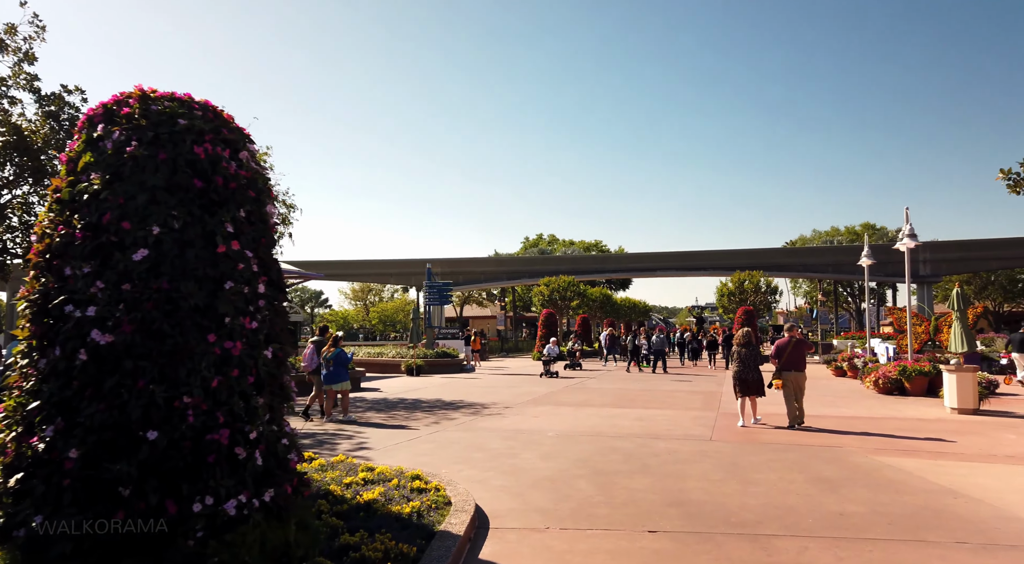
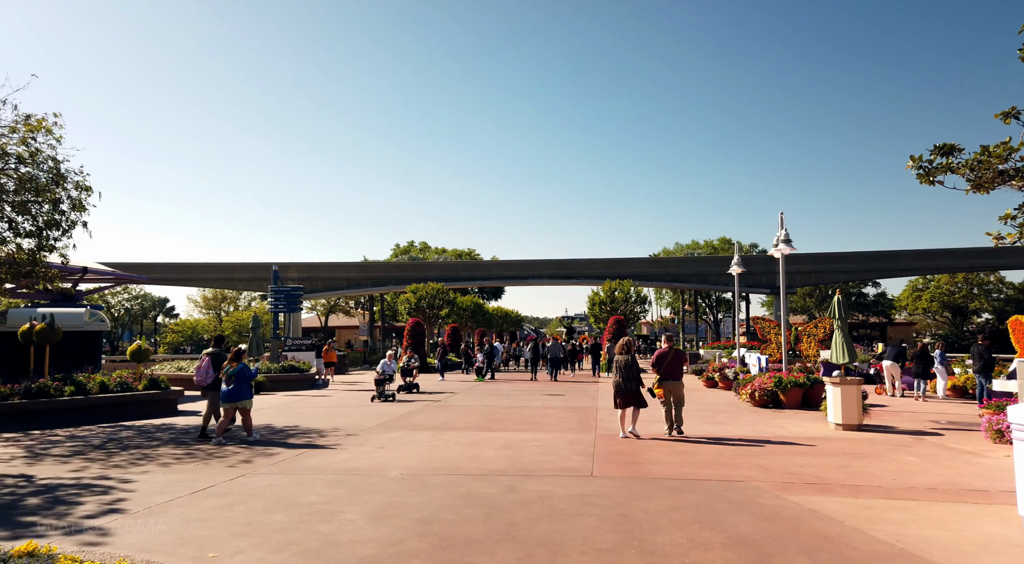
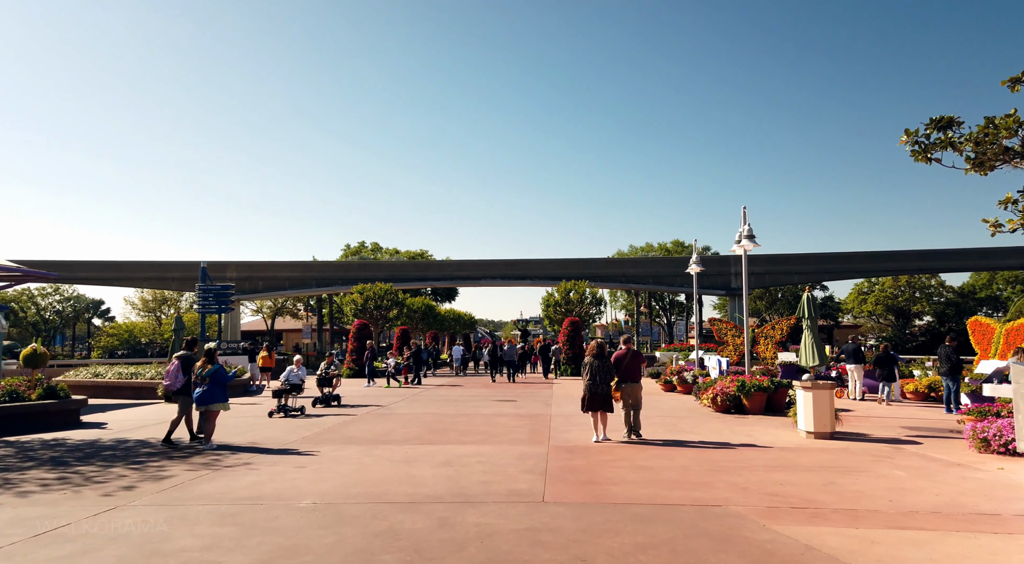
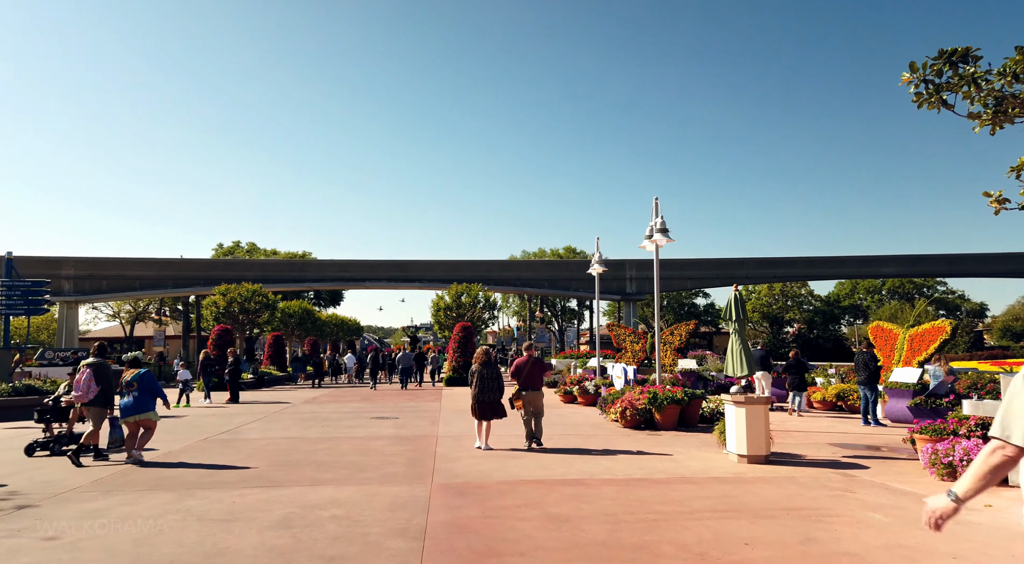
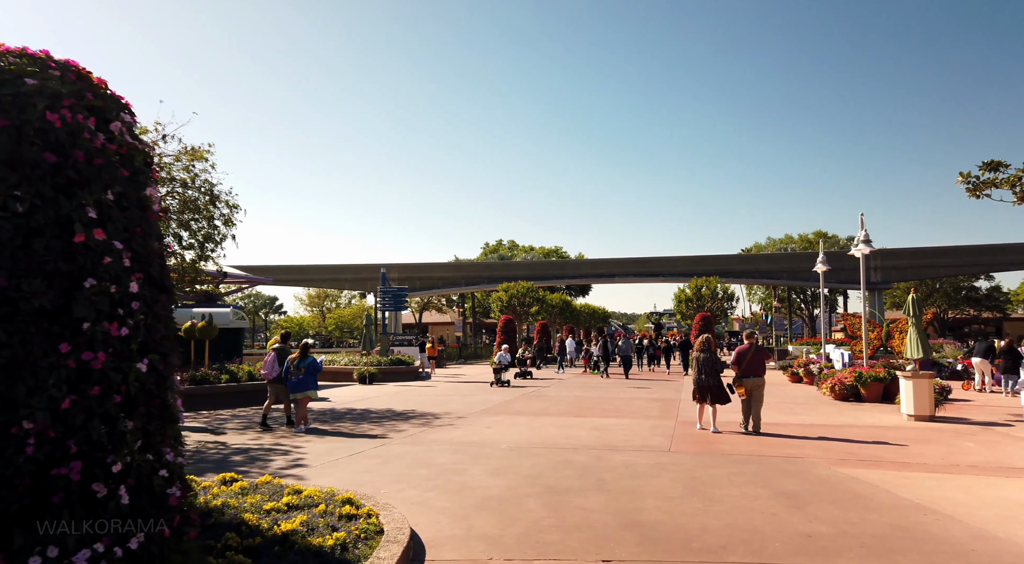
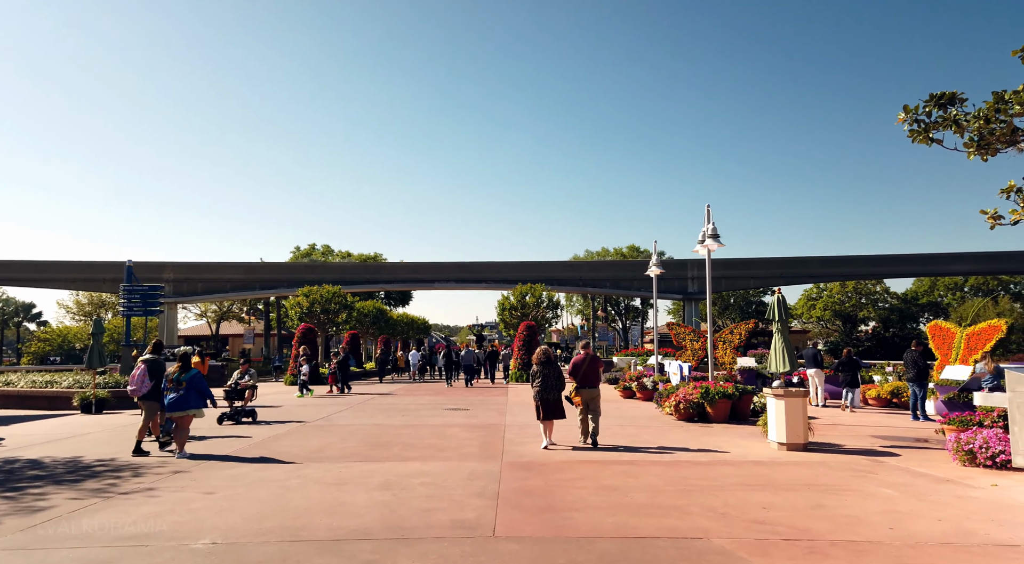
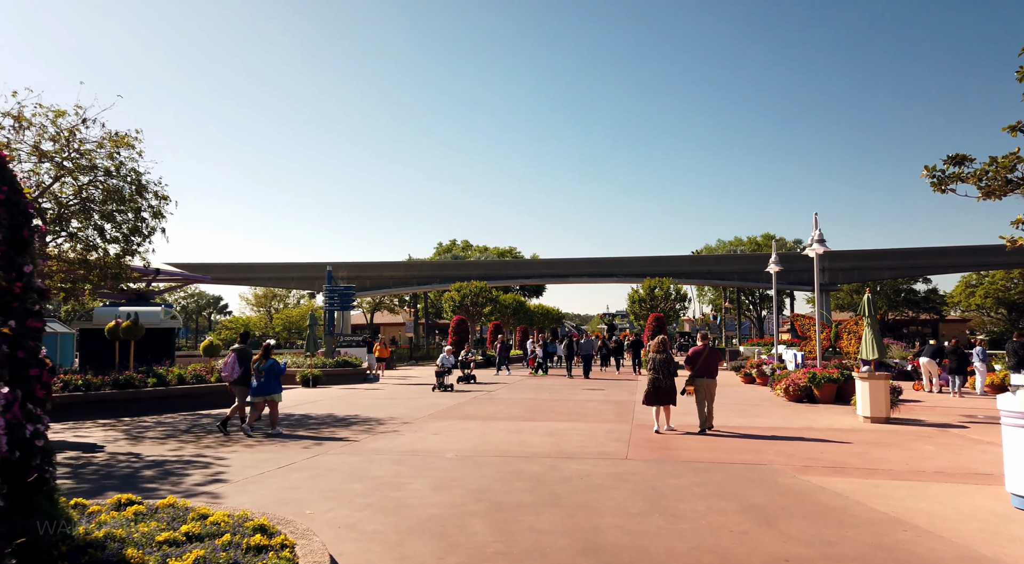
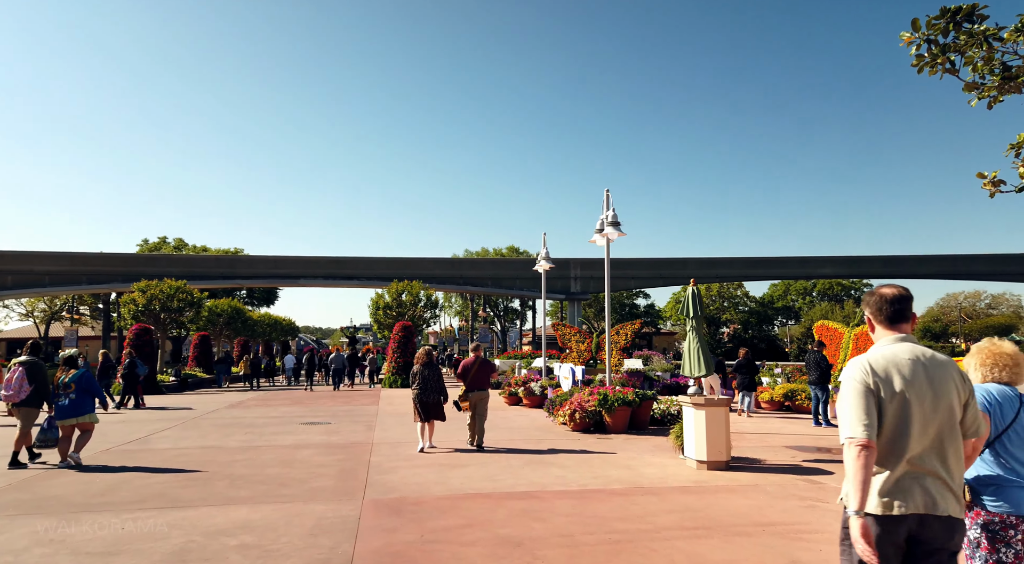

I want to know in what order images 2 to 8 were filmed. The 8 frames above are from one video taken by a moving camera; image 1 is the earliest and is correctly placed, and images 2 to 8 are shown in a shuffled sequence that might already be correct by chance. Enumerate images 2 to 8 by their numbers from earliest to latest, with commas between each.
5, 7, 2, 3, 6, 4, 8
